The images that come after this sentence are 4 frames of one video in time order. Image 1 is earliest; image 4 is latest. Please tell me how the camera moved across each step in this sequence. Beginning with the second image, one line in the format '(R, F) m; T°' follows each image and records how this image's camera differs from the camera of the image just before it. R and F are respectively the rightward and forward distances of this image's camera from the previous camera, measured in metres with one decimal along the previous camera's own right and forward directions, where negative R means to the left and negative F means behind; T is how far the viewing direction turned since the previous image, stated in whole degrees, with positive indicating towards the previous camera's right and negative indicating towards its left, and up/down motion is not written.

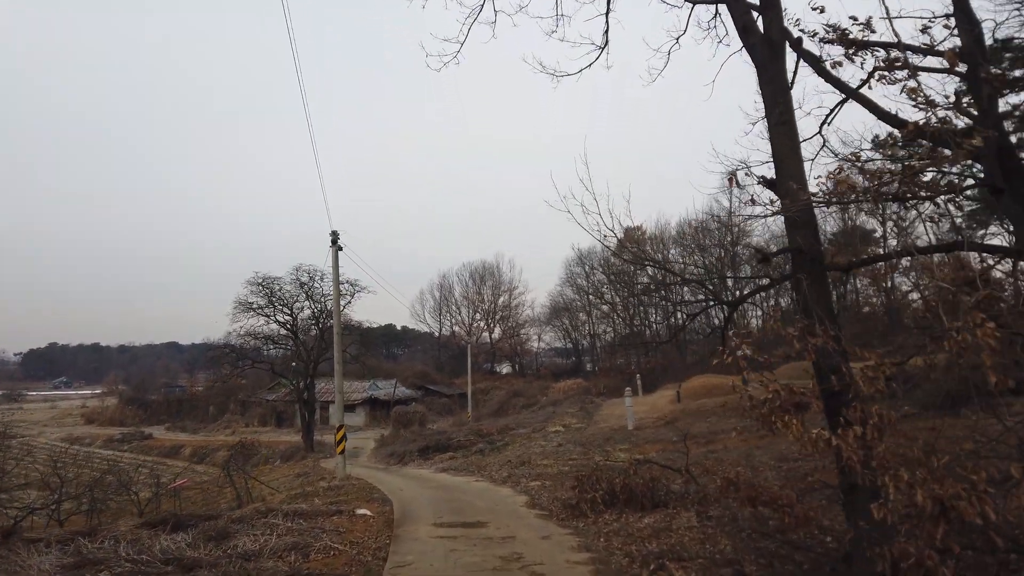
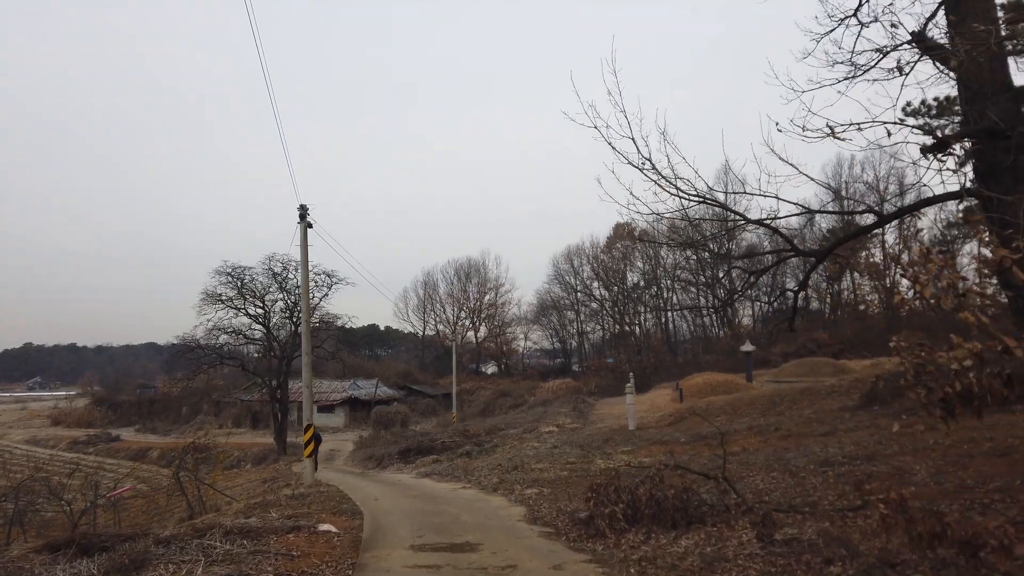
(-0.2, +1.8) m; +1°
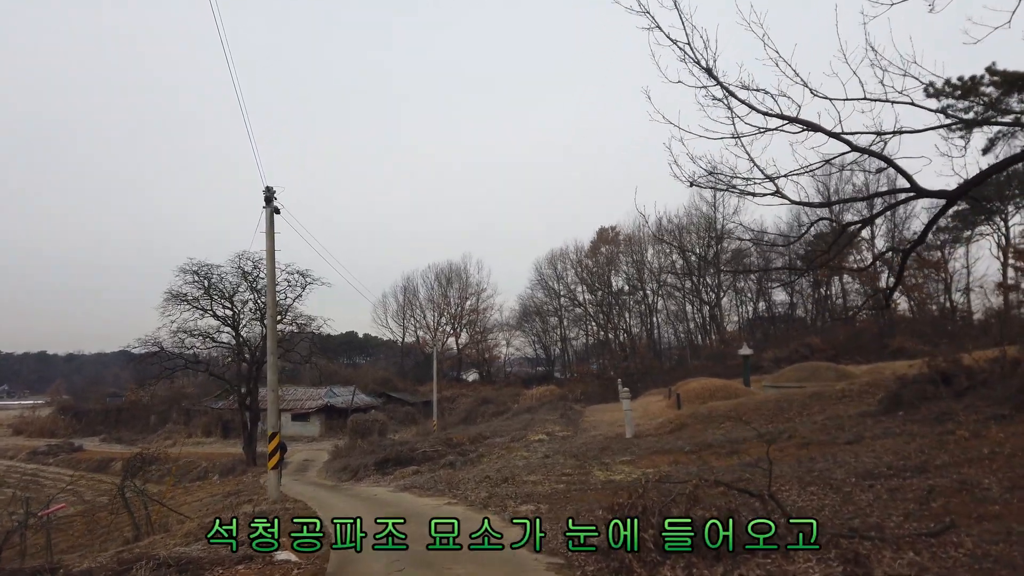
(-0.2, +1.4) m; +2°
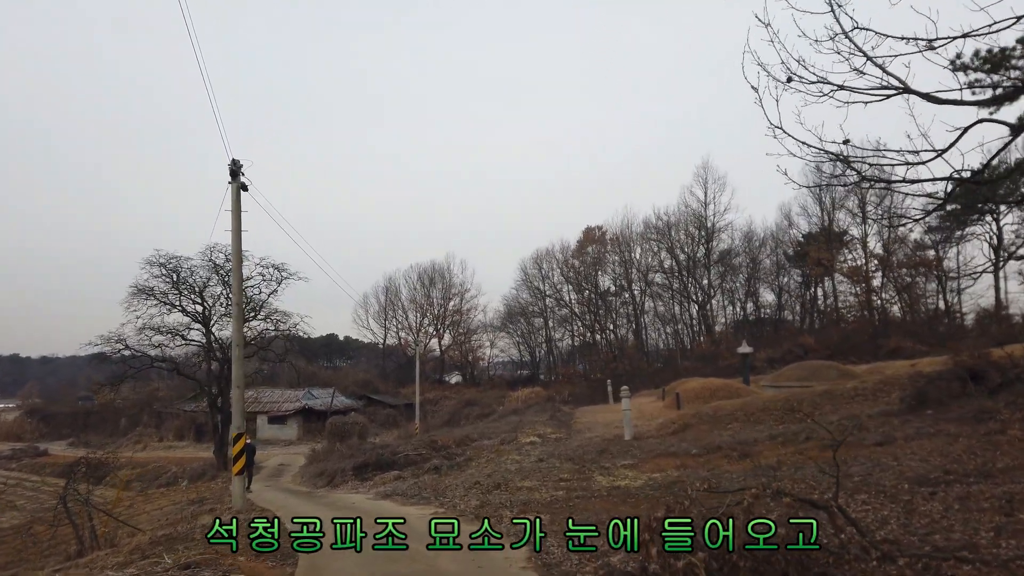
(-0.2, +1.2) m; +2°
